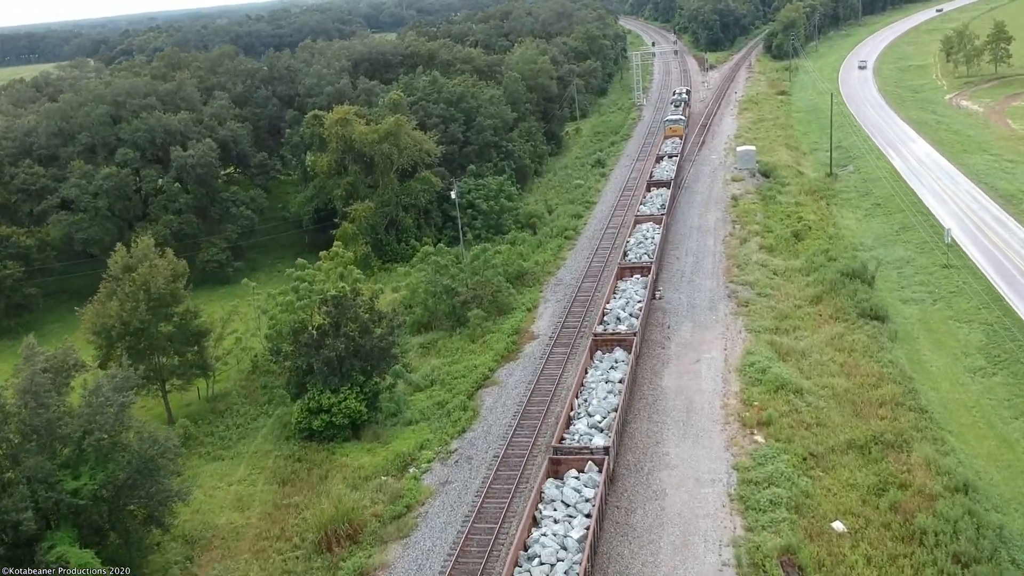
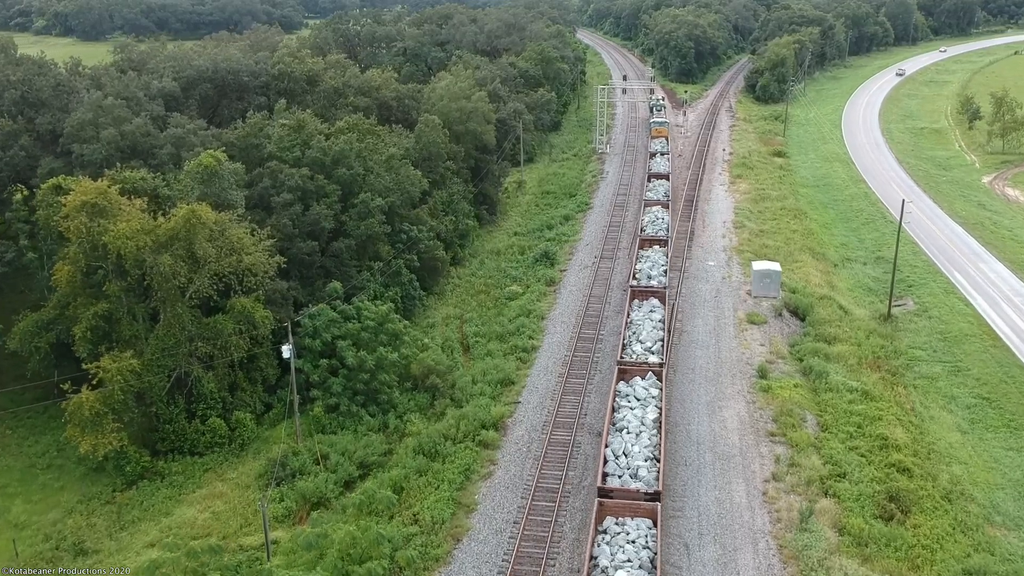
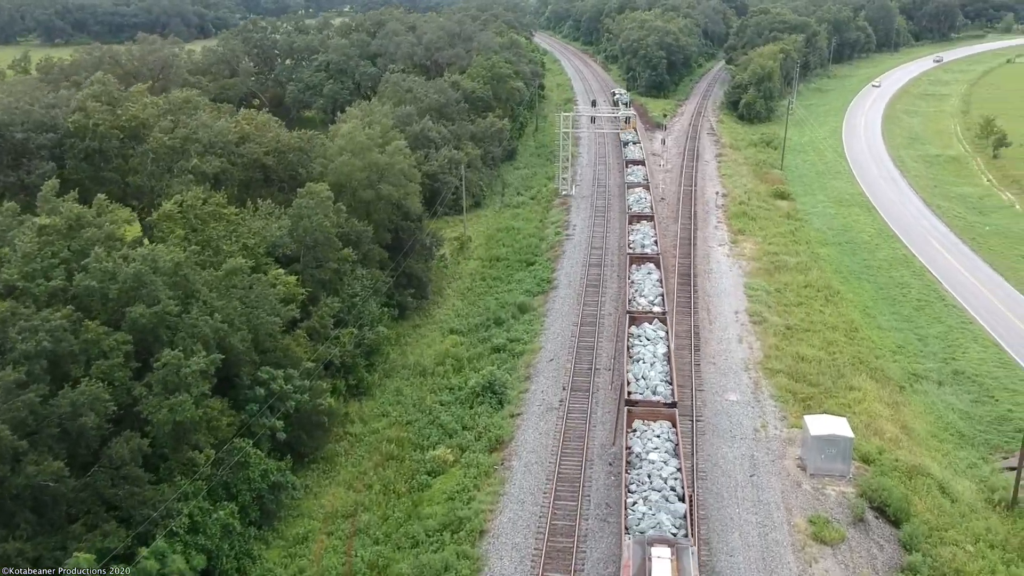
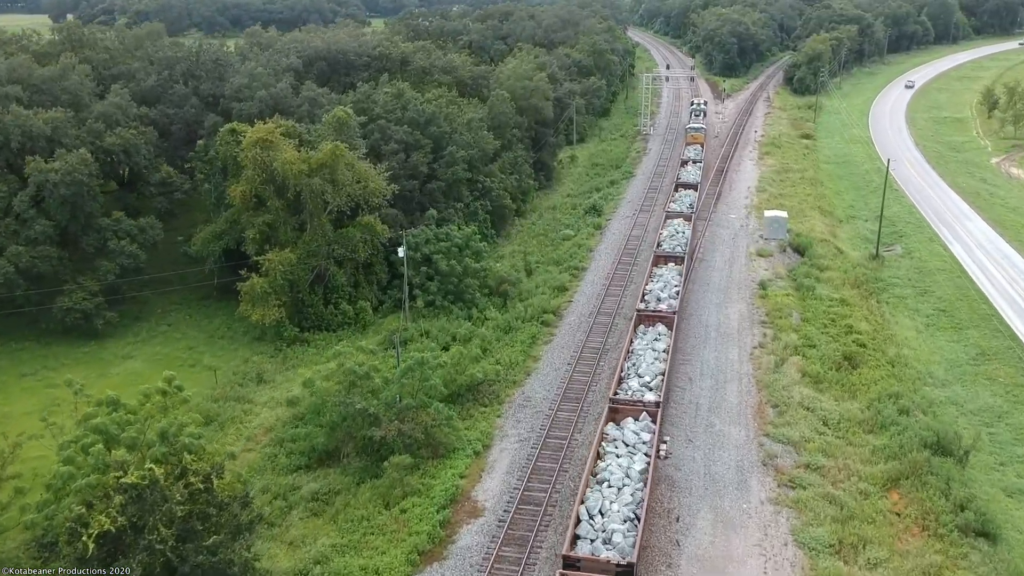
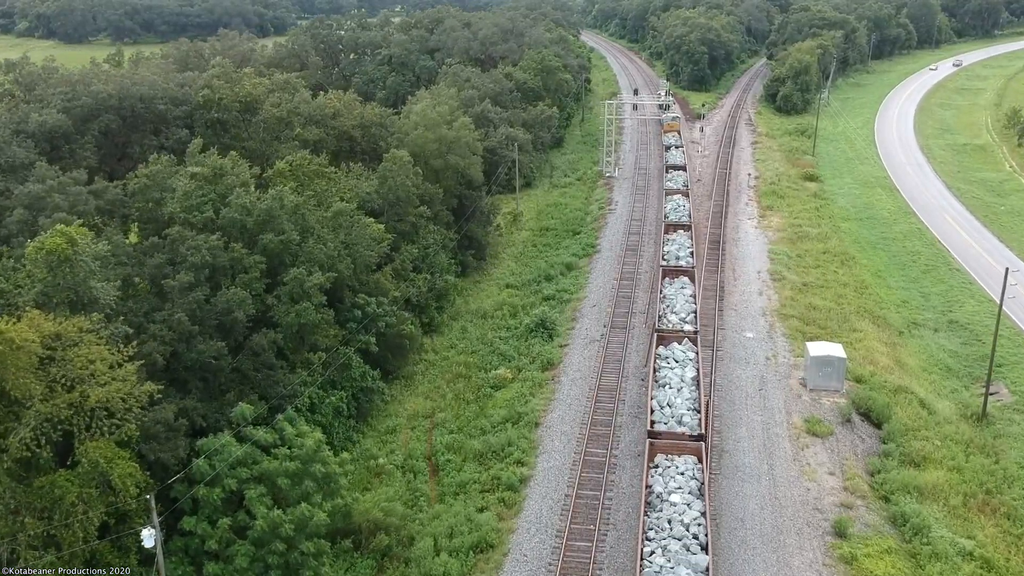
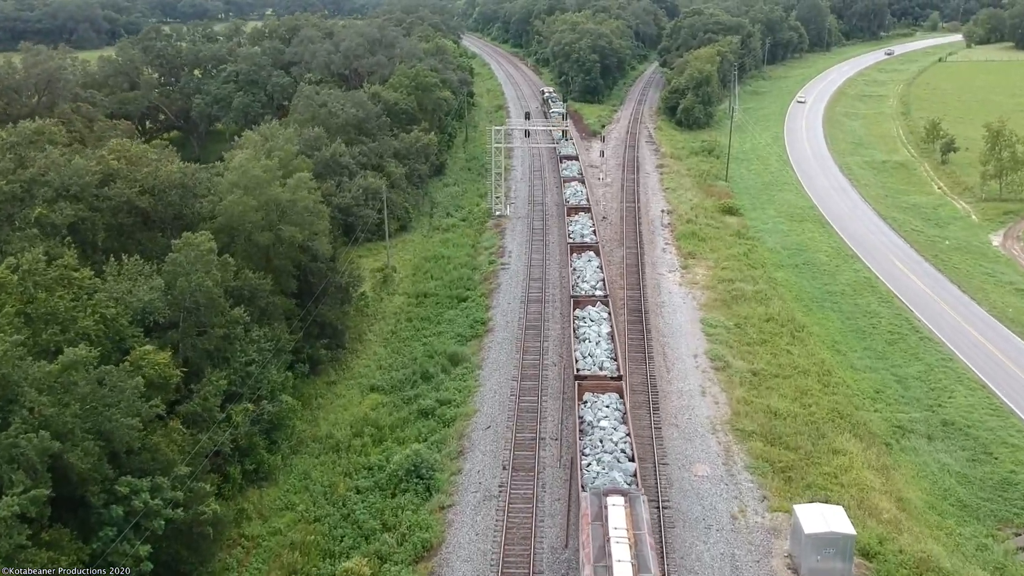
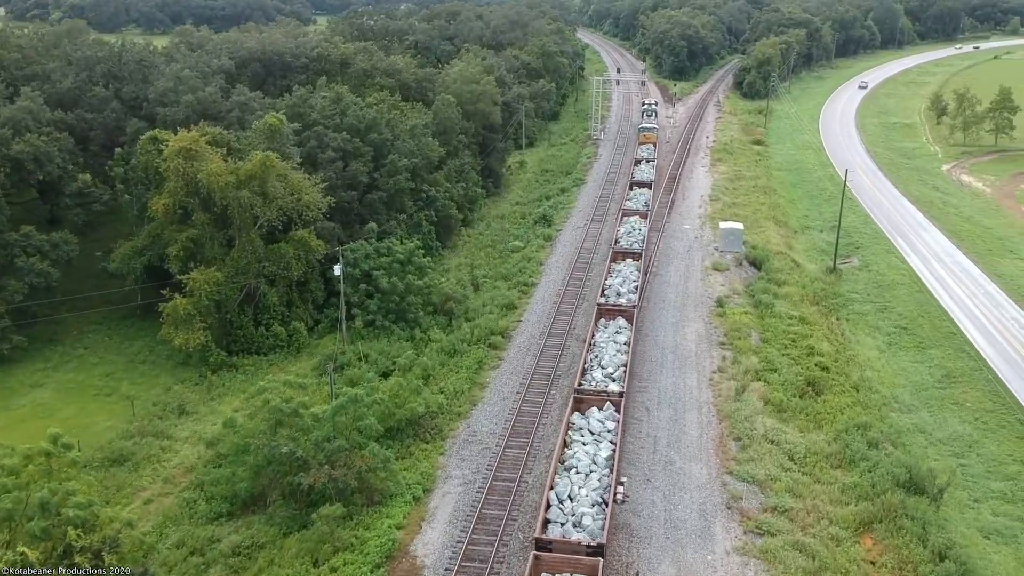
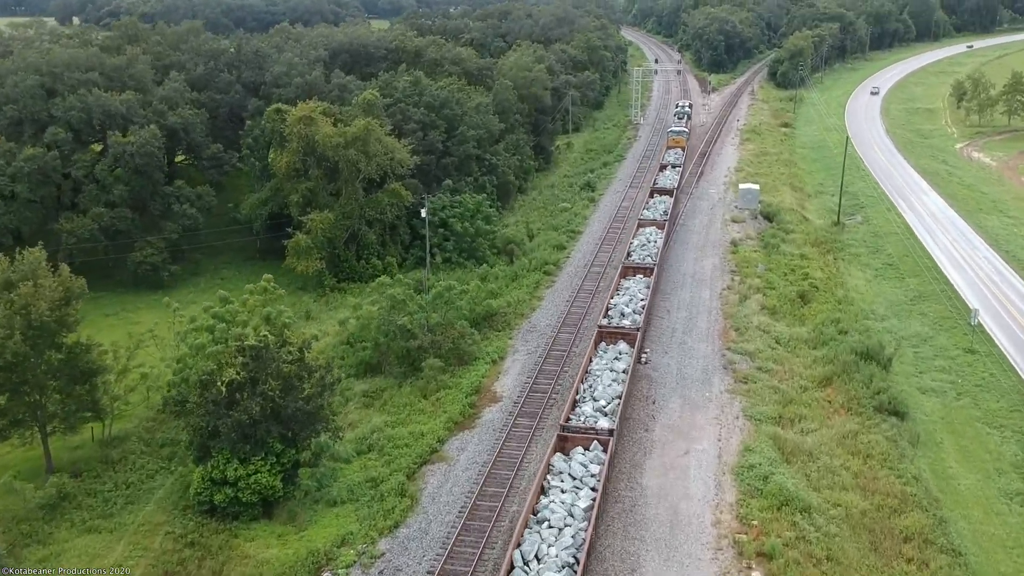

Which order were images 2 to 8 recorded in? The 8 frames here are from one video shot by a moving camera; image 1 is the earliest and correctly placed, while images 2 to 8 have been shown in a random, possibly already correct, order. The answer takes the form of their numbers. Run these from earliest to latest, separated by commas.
8, 4, 7, 2, 5, 3, 6
